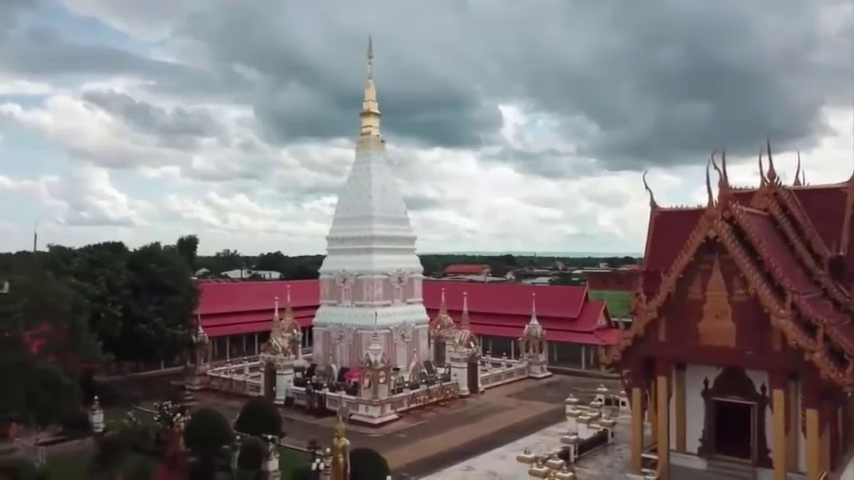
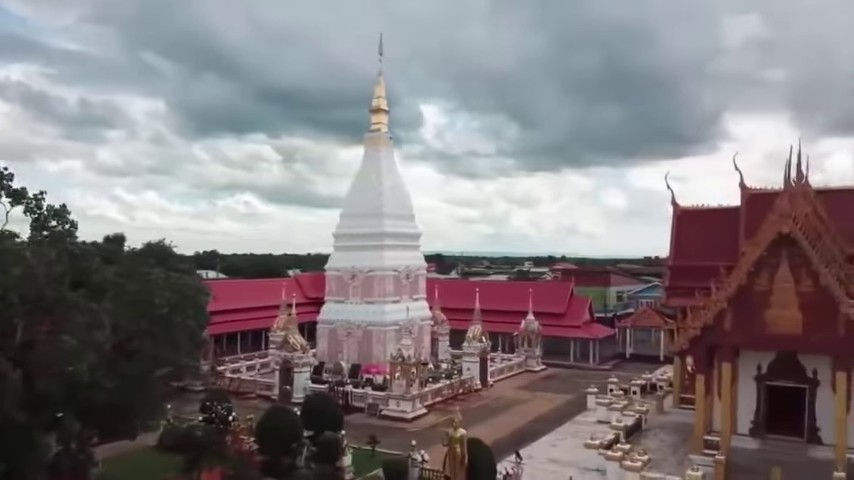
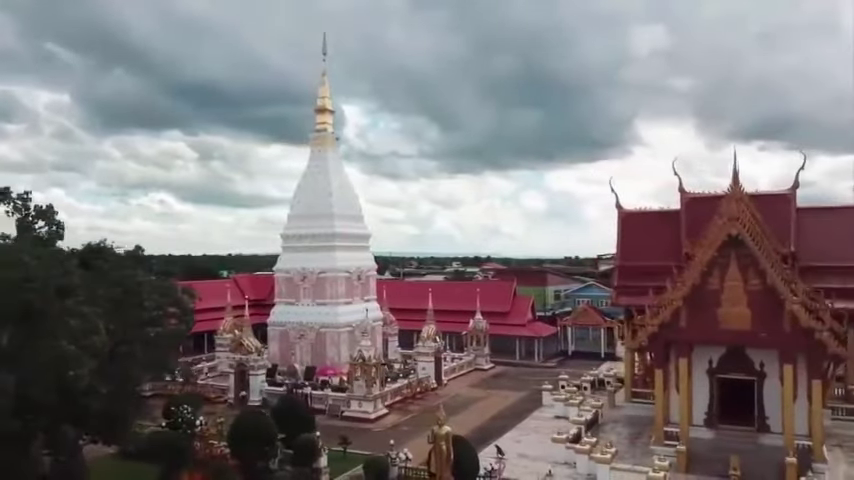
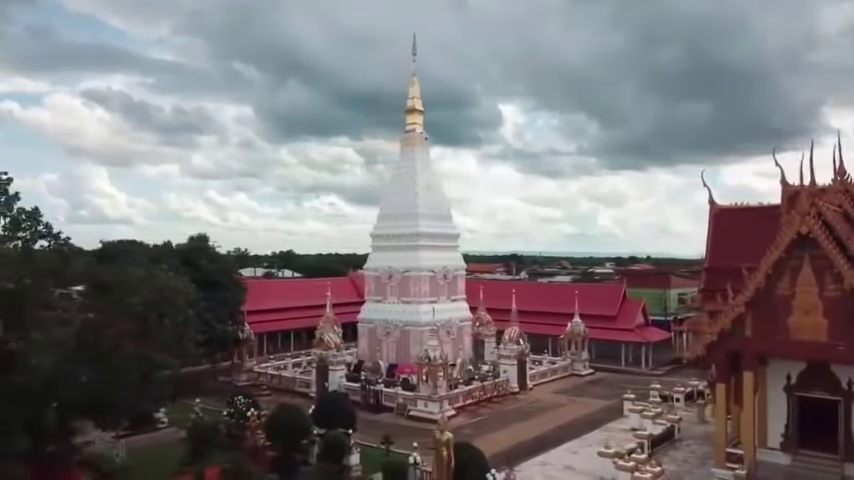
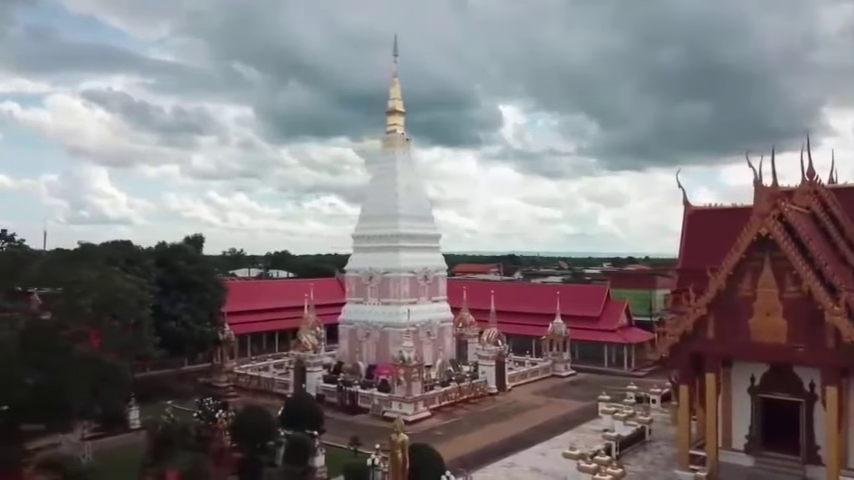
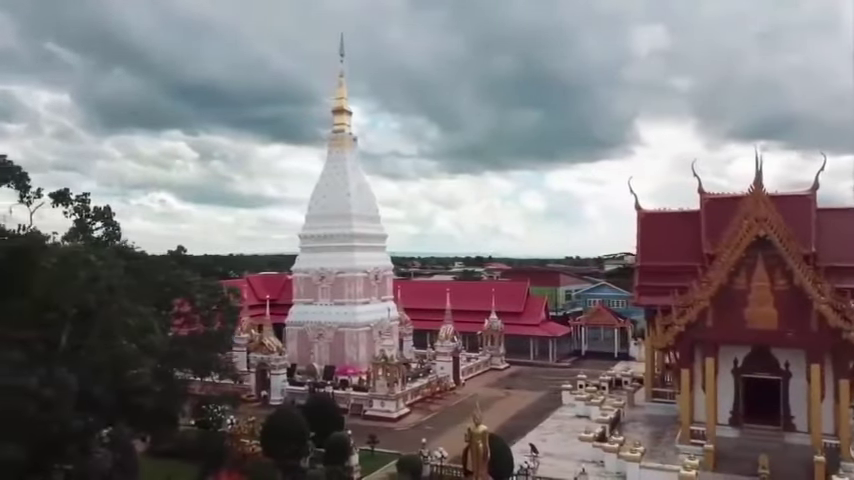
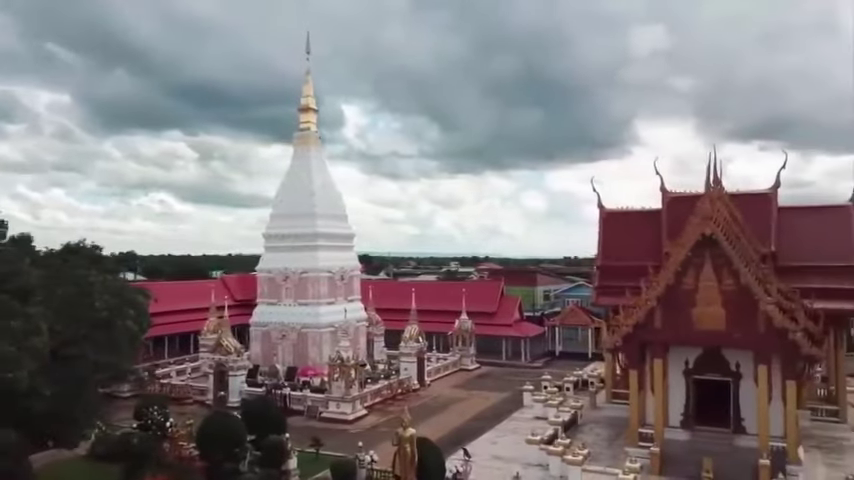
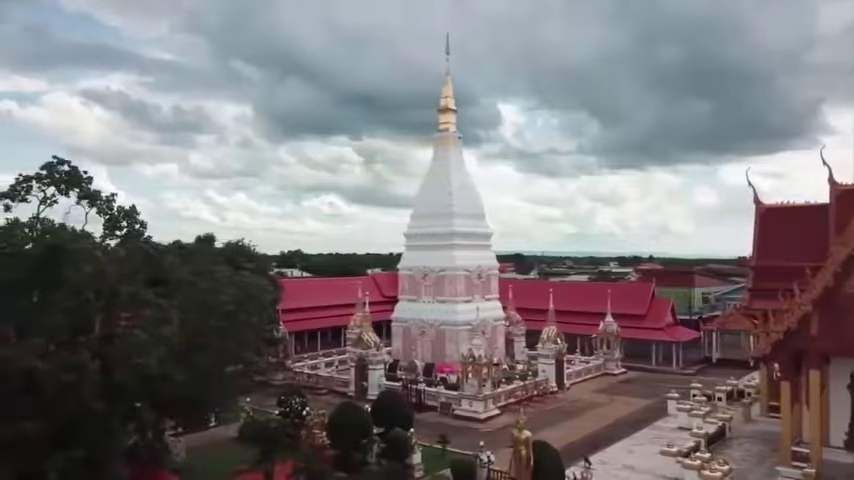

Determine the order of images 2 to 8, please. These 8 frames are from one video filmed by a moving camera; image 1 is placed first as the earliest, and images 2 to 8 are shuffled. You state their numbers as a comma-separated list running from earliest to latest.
5, 4, 8, 2, 7, 3, 6
